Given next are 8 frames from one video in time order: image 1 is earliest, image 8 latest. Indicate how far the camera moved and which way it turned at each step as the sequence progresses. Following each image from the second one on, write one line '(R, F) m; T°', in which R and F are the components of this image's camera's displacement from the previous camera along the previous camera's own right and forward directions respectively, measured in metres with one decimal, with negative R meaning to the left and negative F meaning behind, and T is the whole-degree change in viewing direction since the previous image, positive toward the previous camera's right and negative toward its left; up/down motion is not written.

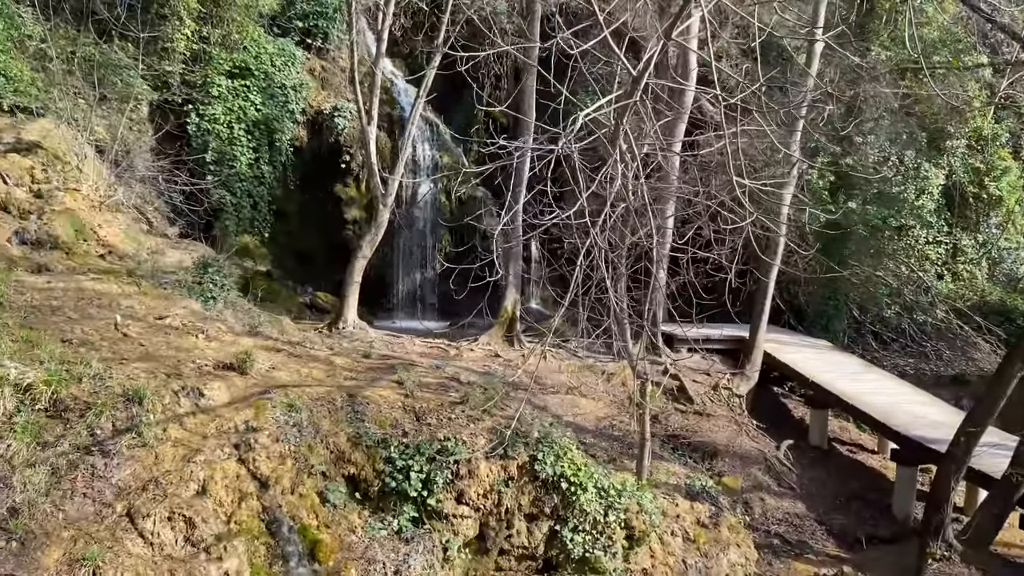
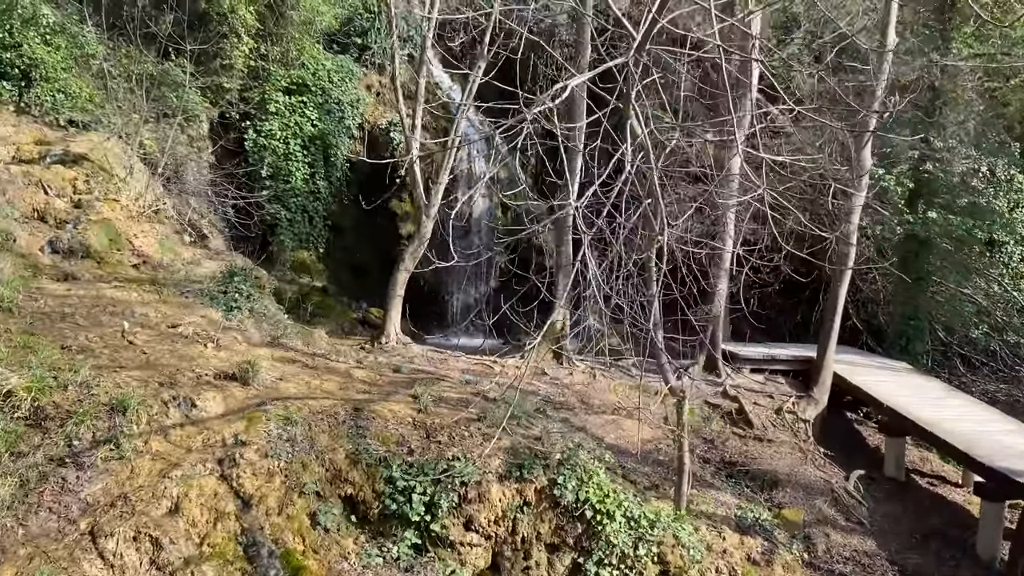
(+0.3, +0.4) m; -5°
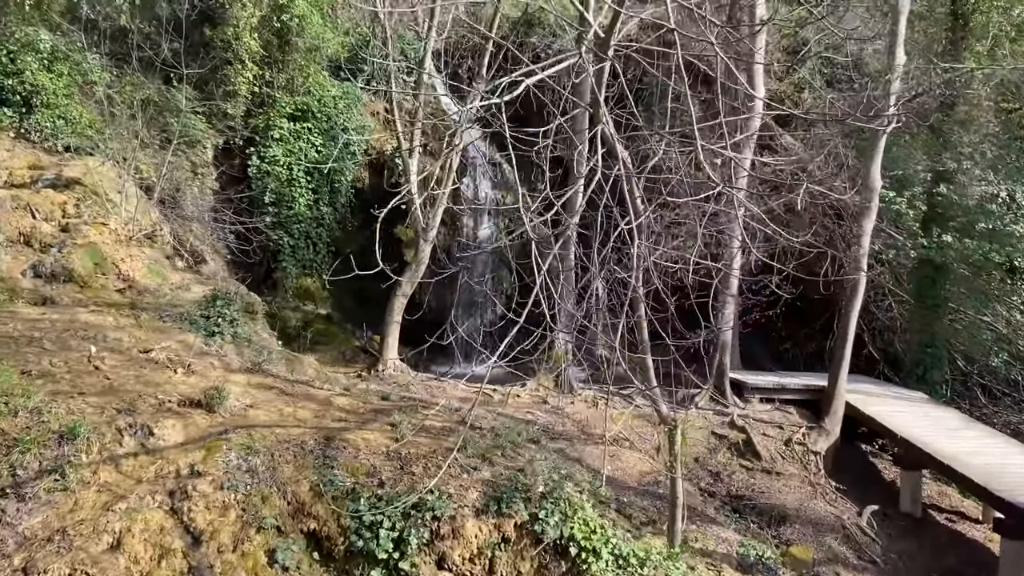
(+0.2, +0.2) m; -1°
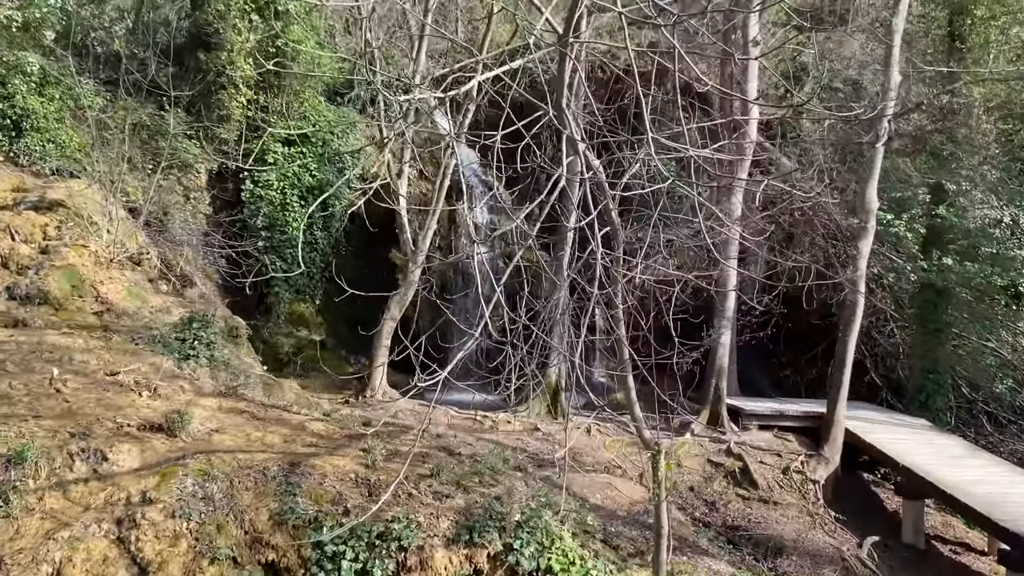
(+0.1, +0.1) m; 0°
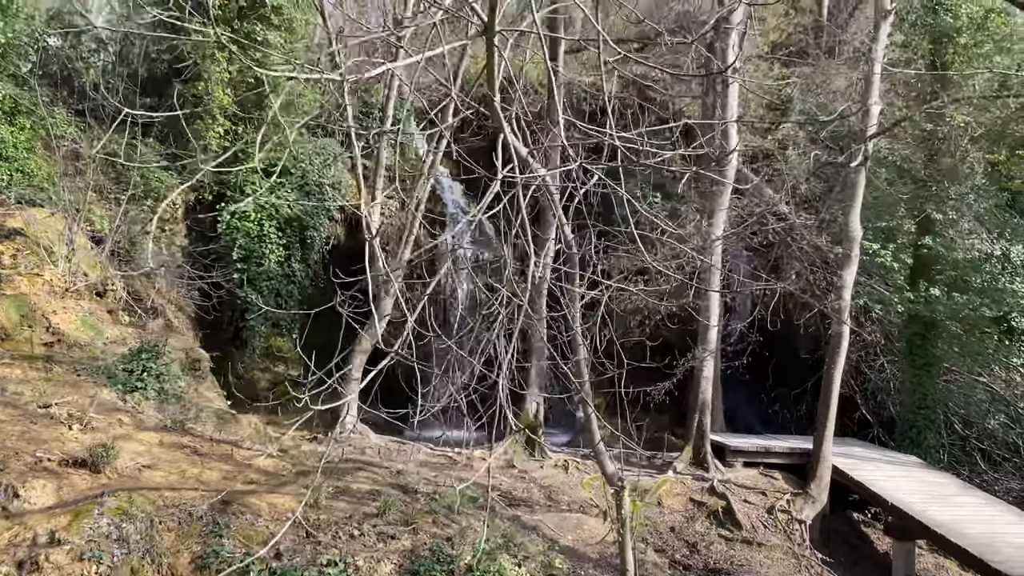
(+0.2, +0.2) m; 0°
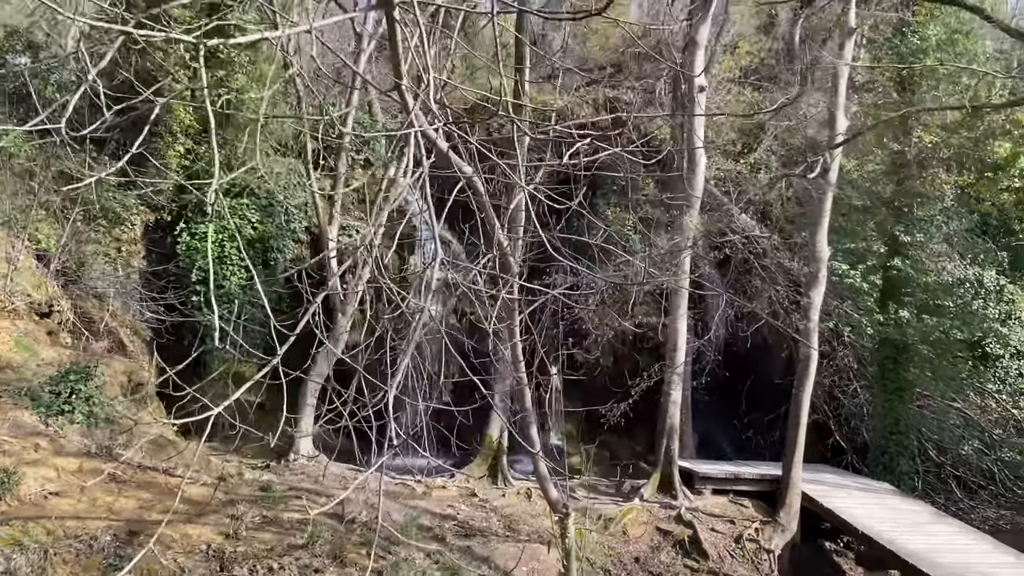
(+0.2, +0.2) m; +1°
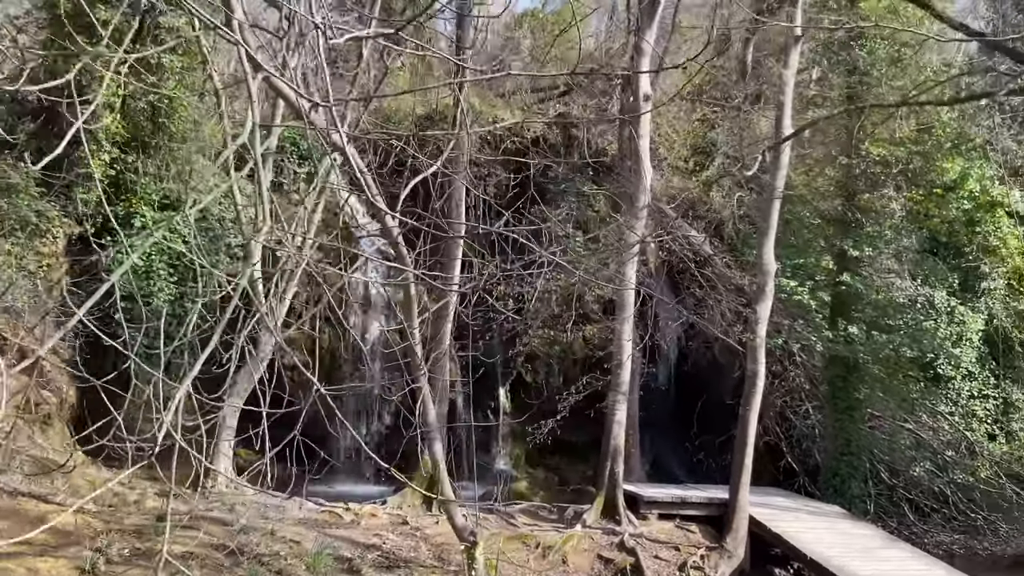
(+0.2, +0.3) m; +3°
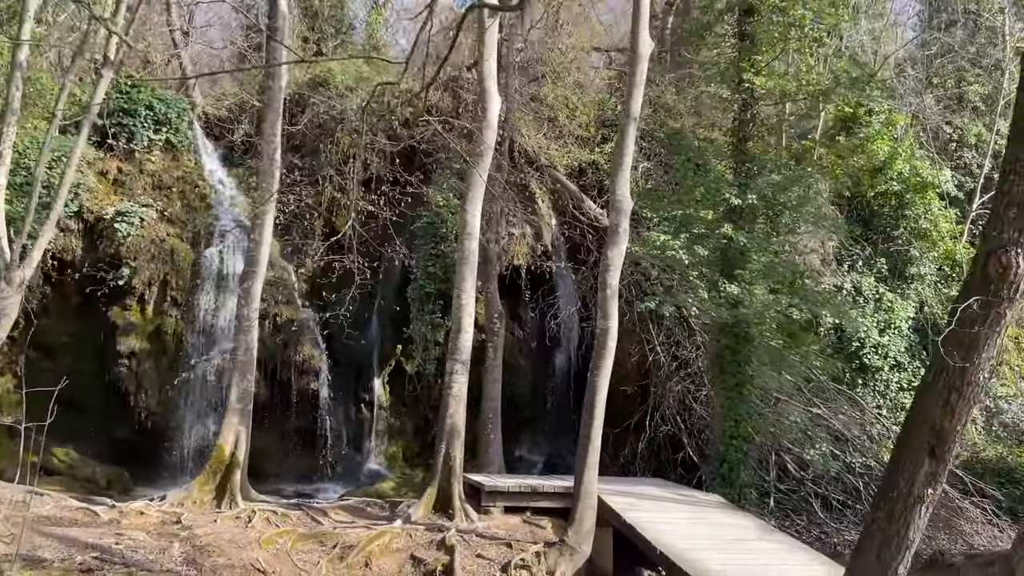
(+1.1, +1.1) m; +2°
